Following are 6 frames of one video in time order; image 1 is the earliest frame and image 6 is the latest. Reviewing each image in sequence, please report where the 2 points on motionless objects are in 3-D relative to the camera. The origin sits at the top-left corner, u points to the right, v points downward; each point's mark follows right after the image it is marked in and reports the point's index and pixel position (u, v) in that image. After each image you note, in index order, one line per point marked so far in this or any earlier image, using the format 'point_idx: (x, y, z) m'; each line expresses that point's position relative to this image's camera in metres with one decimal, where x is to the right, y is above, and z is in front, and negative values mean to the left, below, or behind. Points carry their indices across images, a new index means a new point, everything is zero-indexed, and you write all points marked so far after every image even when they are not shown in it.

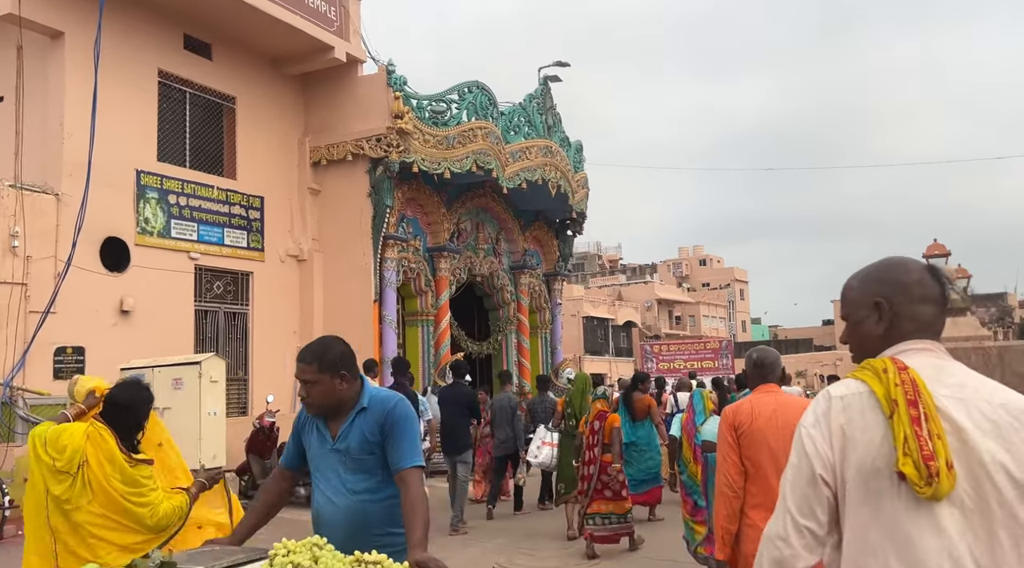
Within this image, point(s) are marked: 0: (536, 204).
0: (+0.5, +1.7, +17.5) m
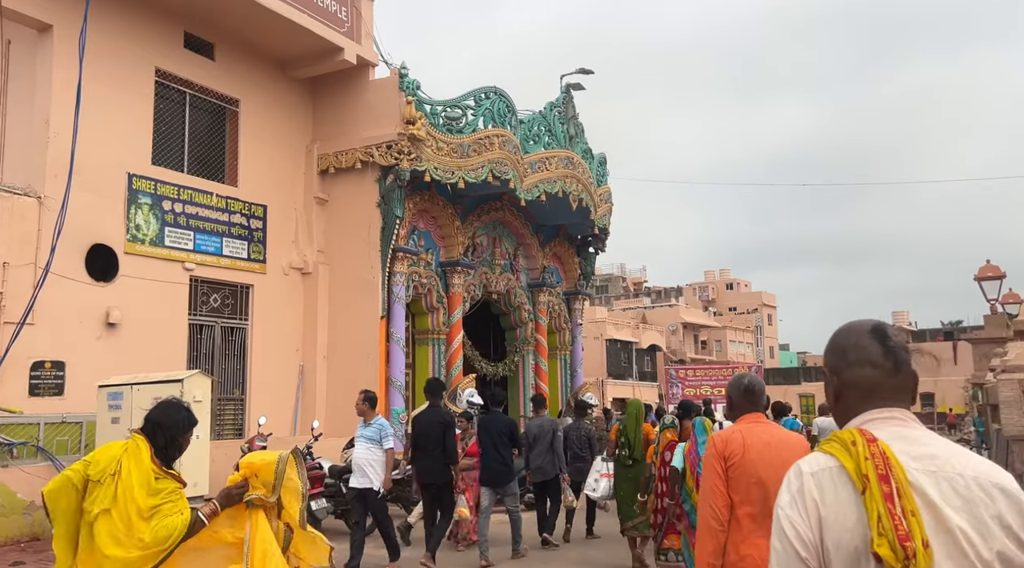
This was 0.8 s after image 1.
0: (+0.9, +1.3, +16.6) m
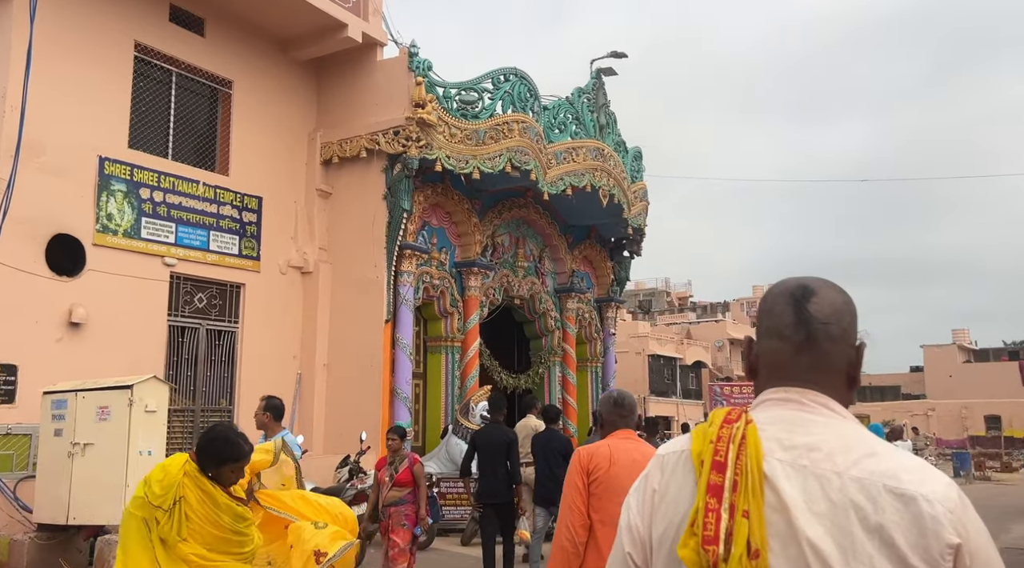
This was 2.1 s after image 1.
0: (+1.3, +1.2, +15.3) m
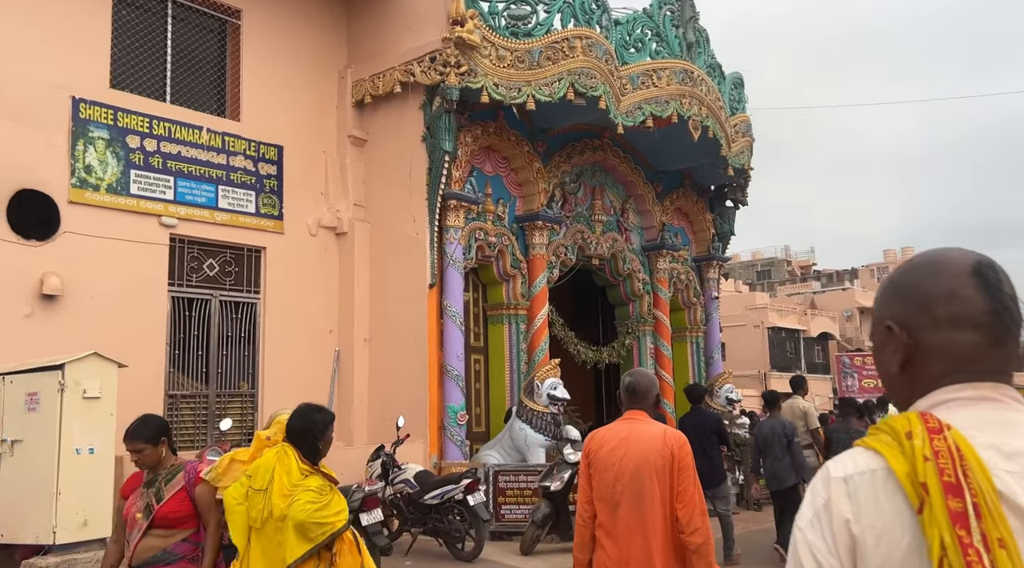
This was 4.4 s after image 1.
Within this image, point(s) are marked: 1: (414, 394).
0: (+2.5, +1.9, +12.9) m
1: (-1.1, -1.3, +9.7) m
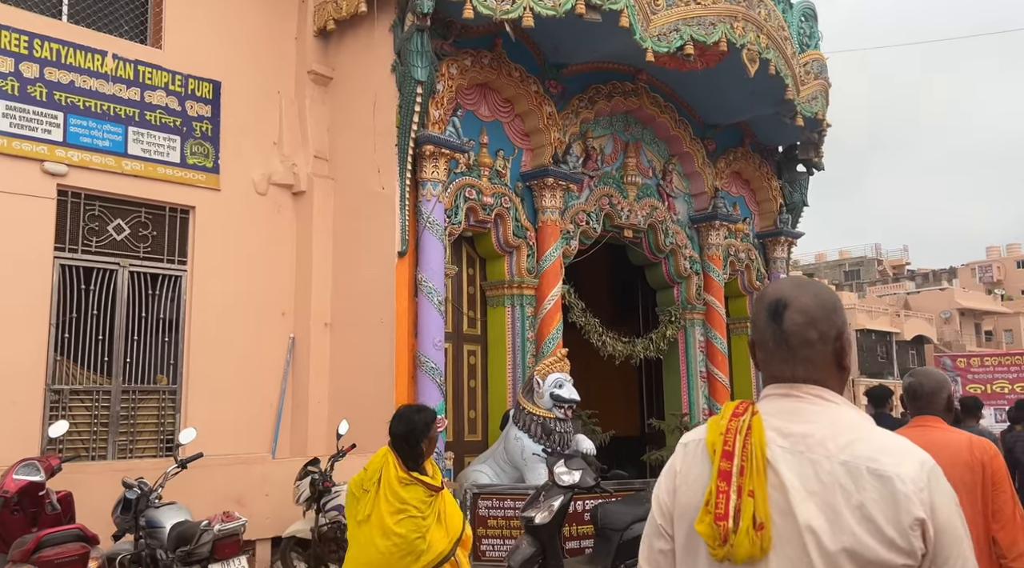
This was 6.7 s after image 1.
0: (+2.7, +2.2, +10.5) m
1: (-1.2, -1.0, +7.6) m
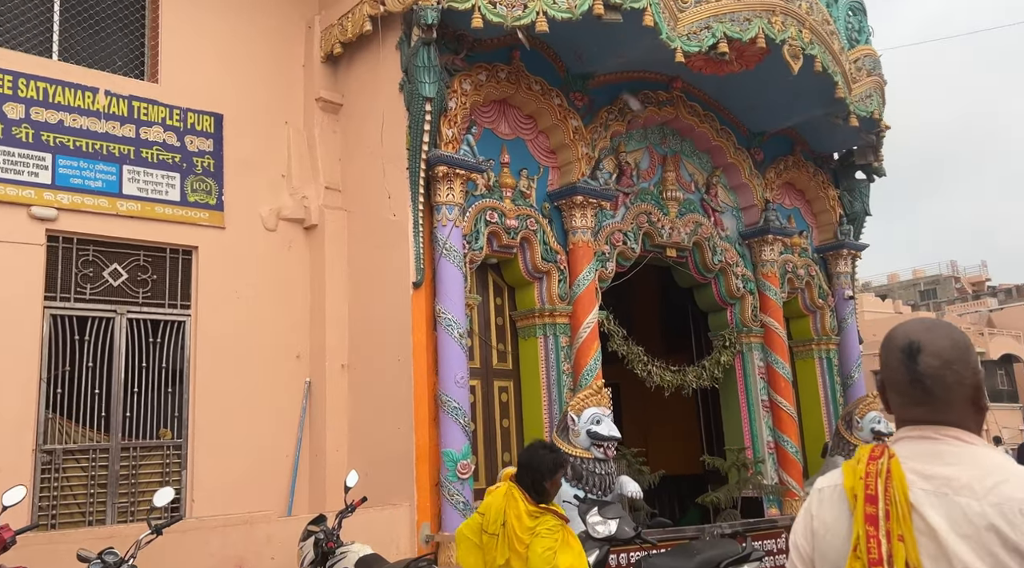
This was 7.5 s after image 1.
0: (+3.0, +2.0, +9.7) m
1: (-0.9, -1.2, +6.9) m
